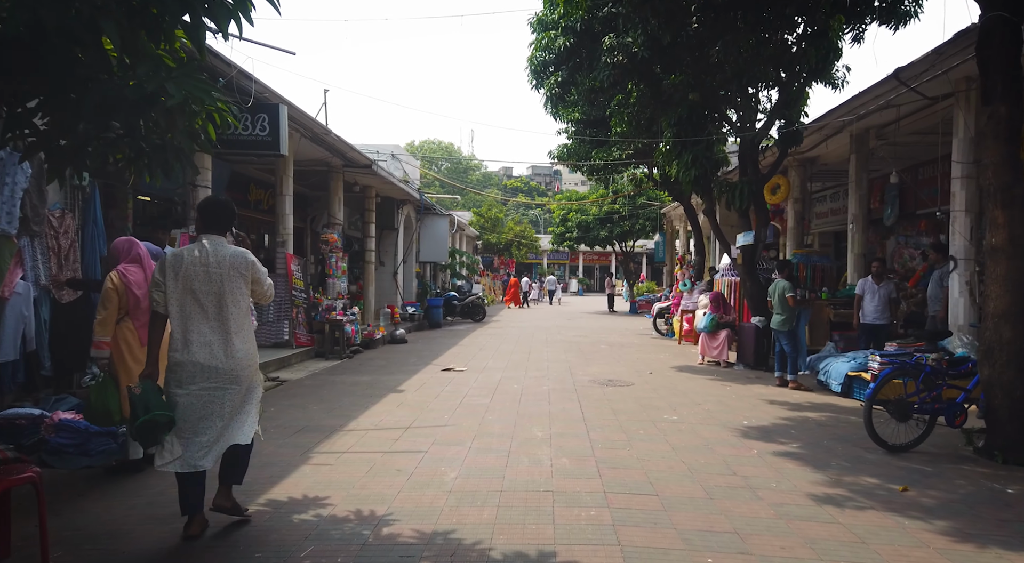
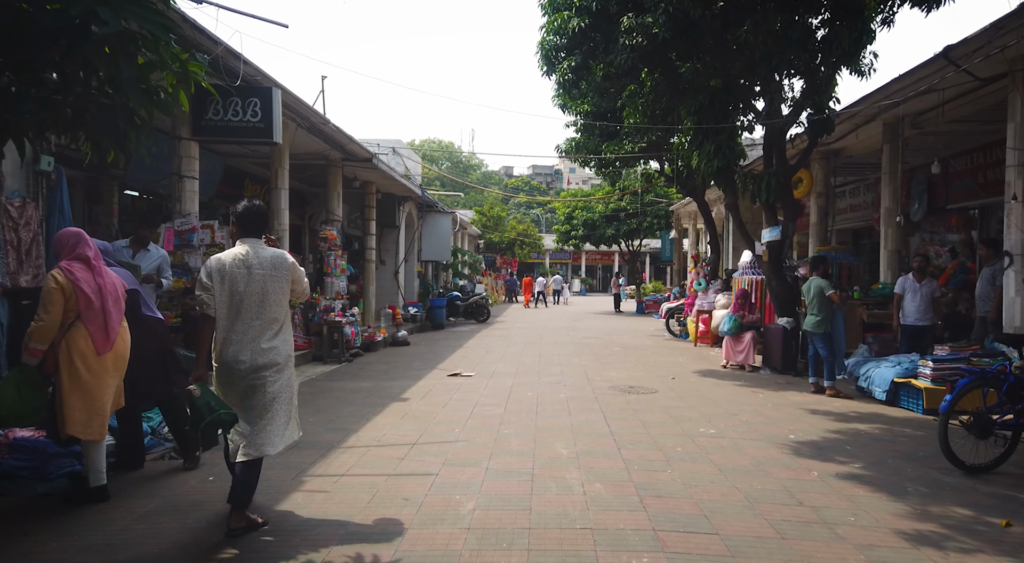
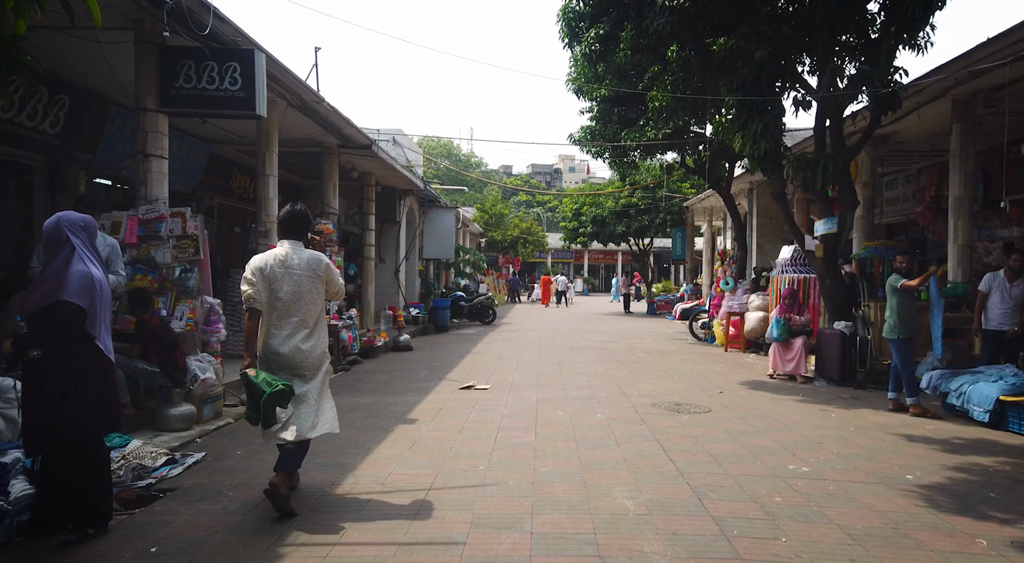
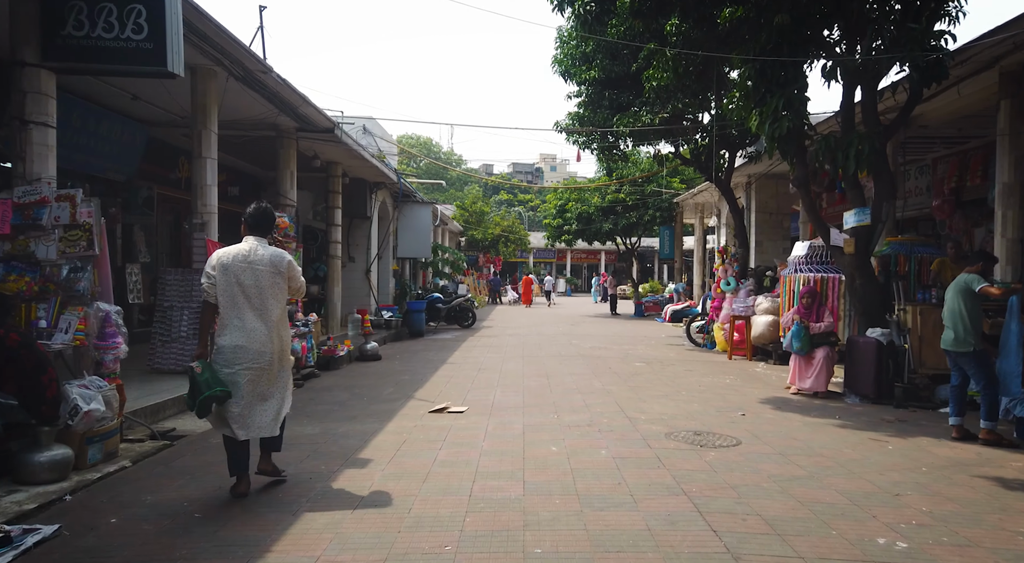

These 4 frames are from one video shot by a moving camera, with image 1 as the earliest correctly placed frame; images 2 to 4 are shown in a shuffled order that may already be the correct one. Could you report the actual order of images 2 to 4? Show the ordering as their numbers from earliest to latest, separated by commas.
2, 3, 4
